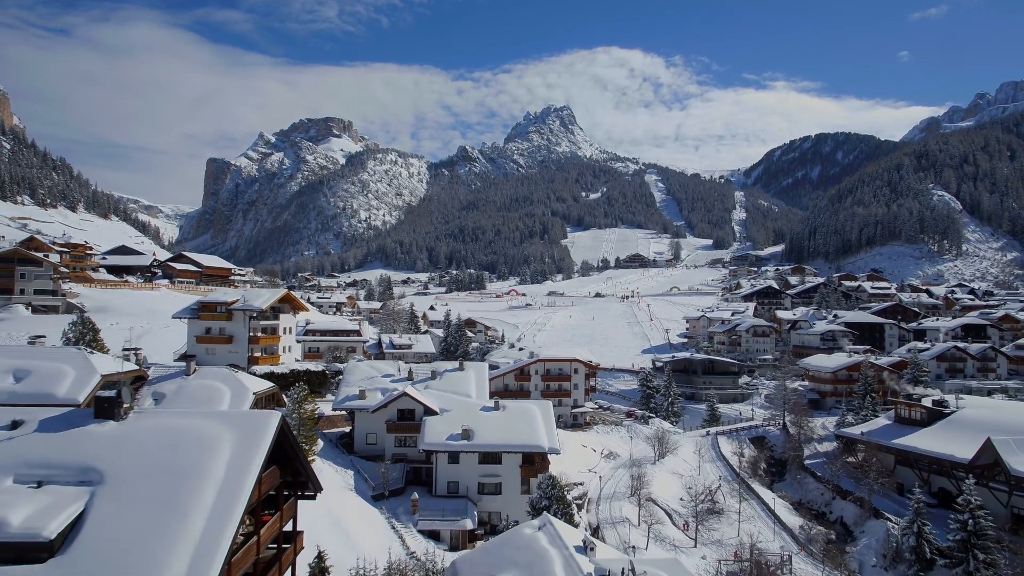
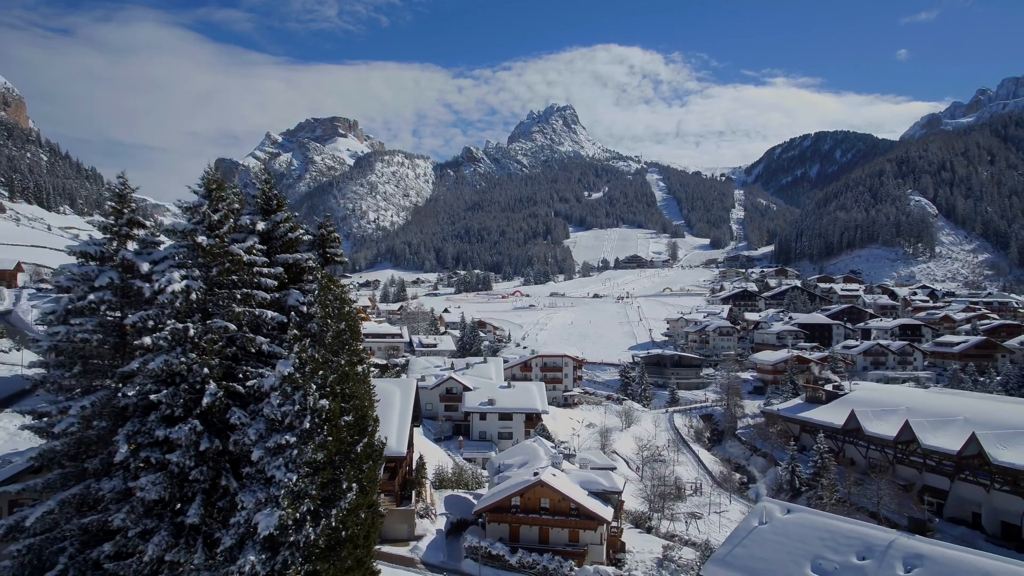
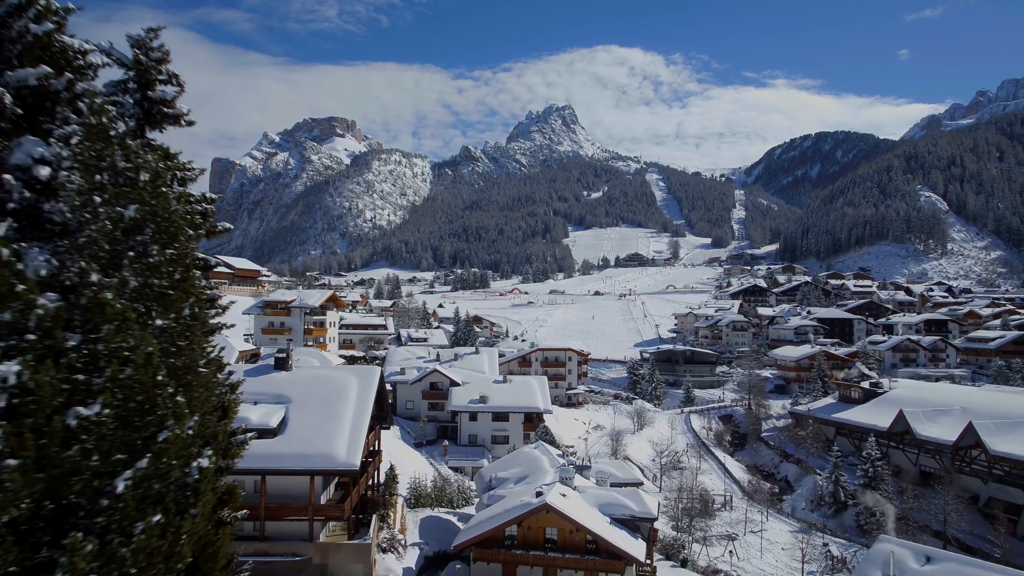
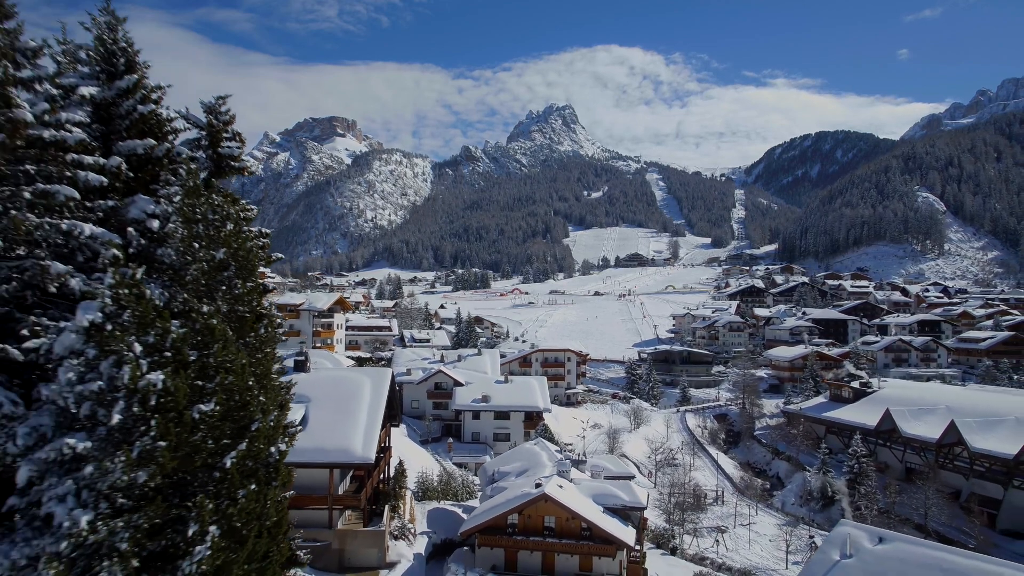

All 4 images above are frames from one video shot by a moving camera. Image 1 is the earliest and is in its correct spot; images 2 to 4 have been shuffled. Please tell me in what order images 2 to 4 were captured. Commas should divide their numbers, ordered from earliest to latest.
3, 4, 2
